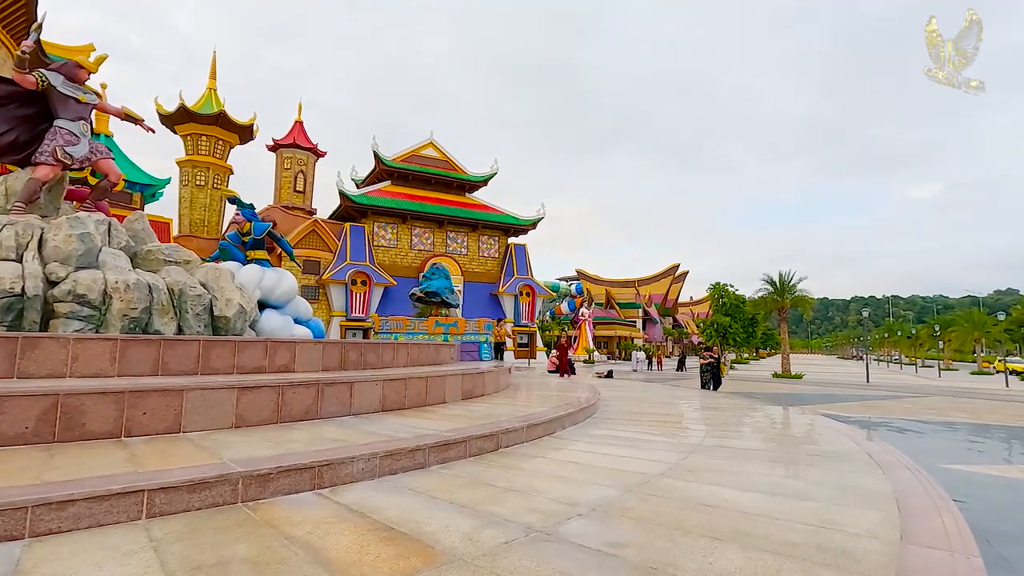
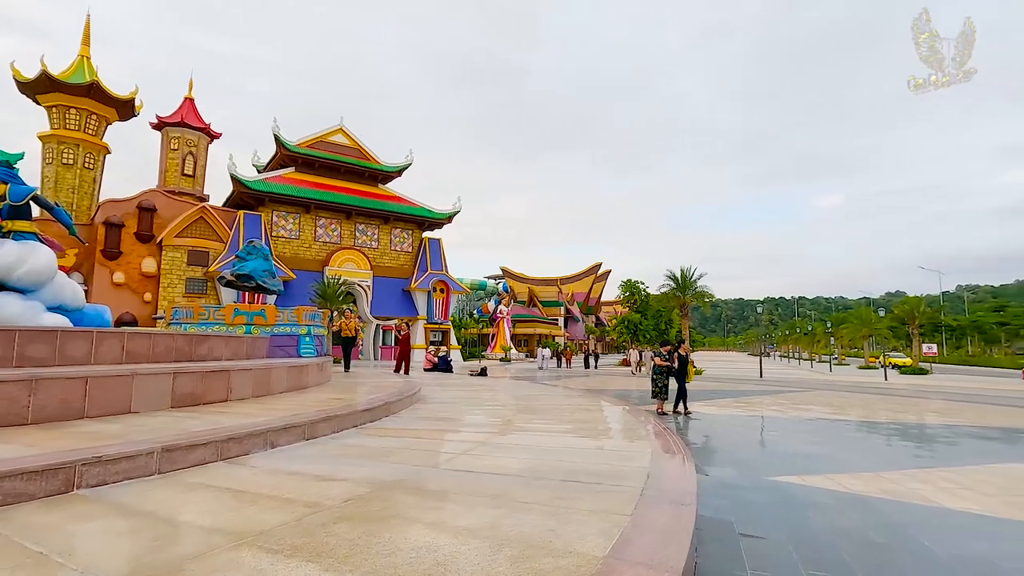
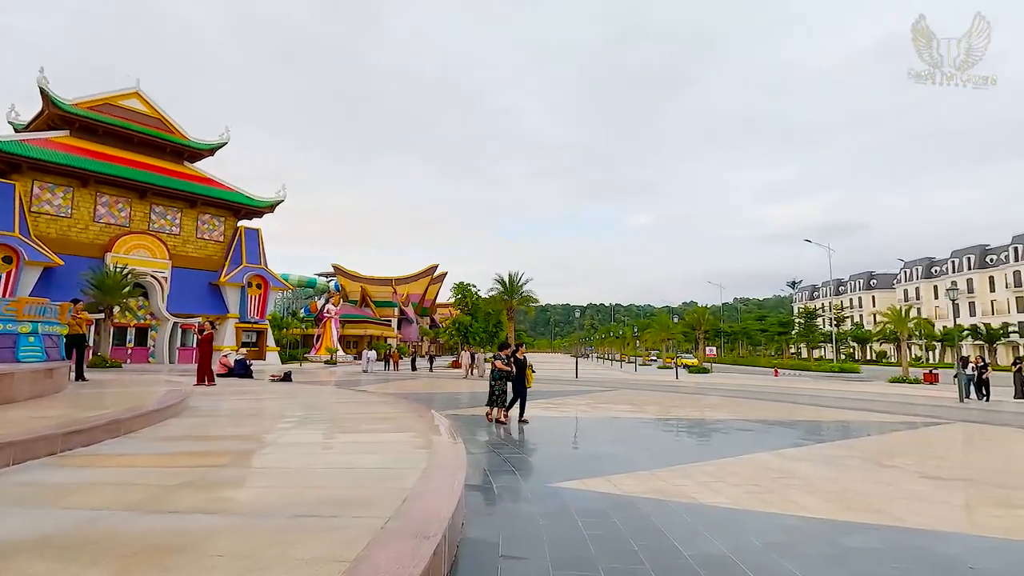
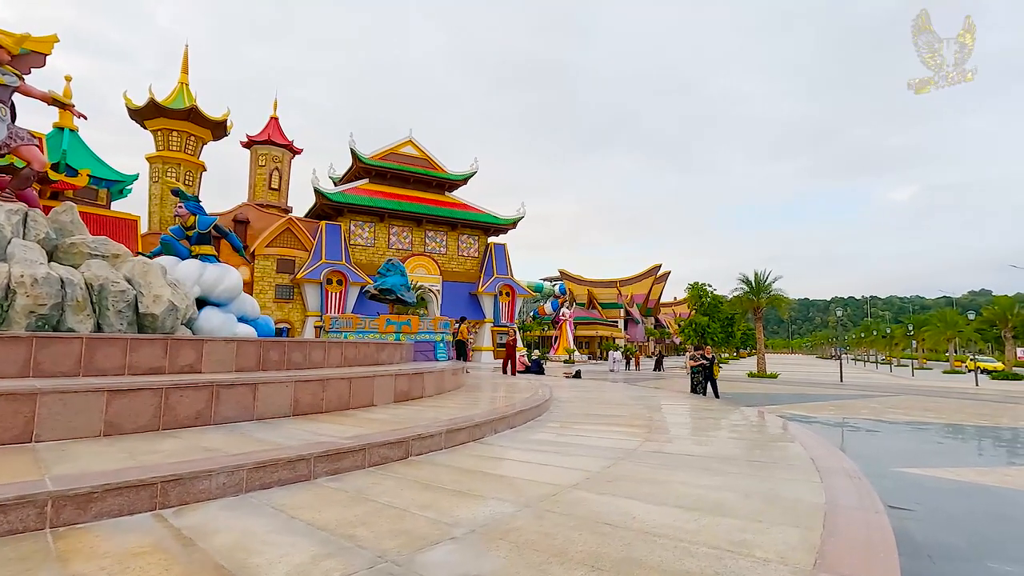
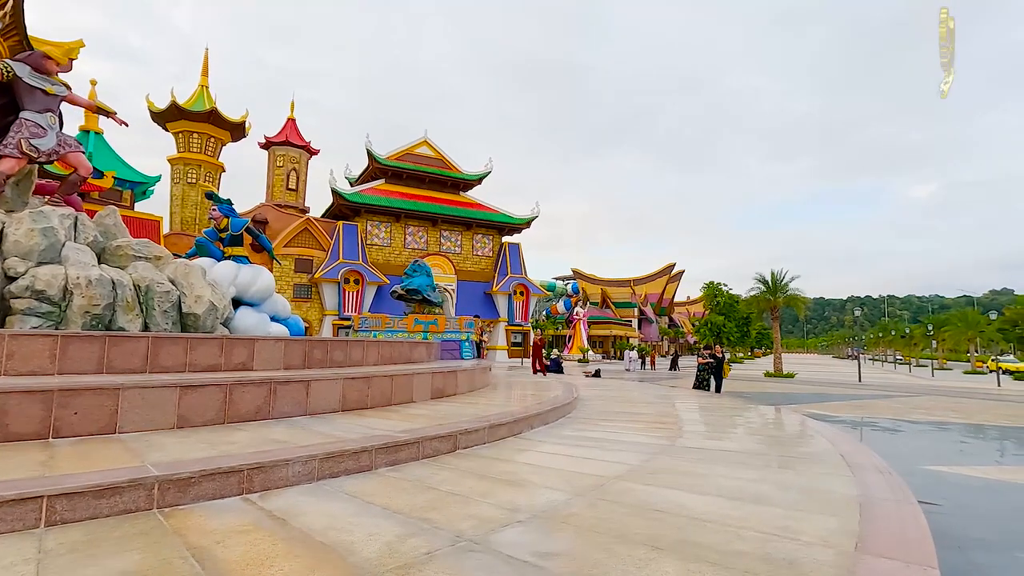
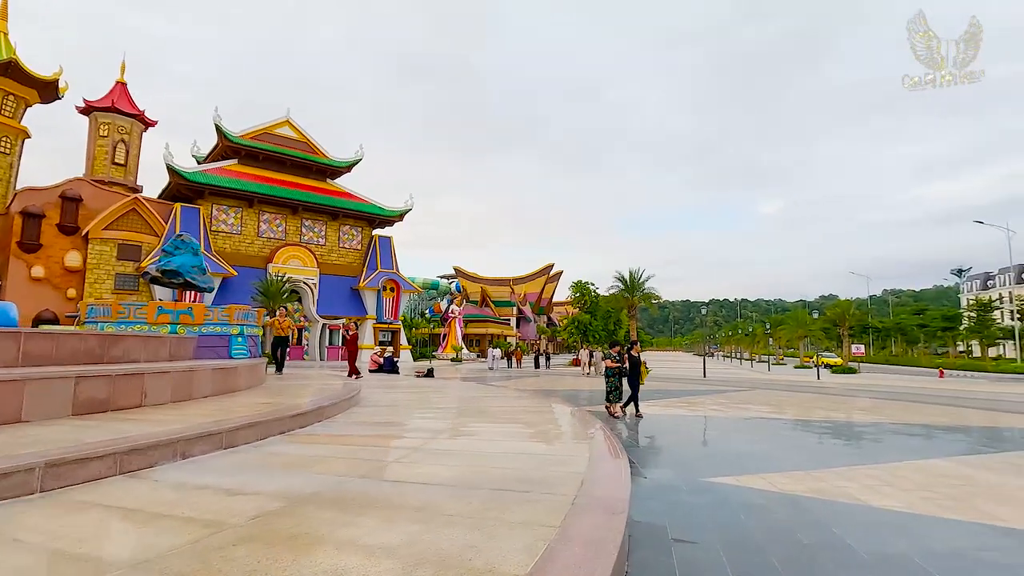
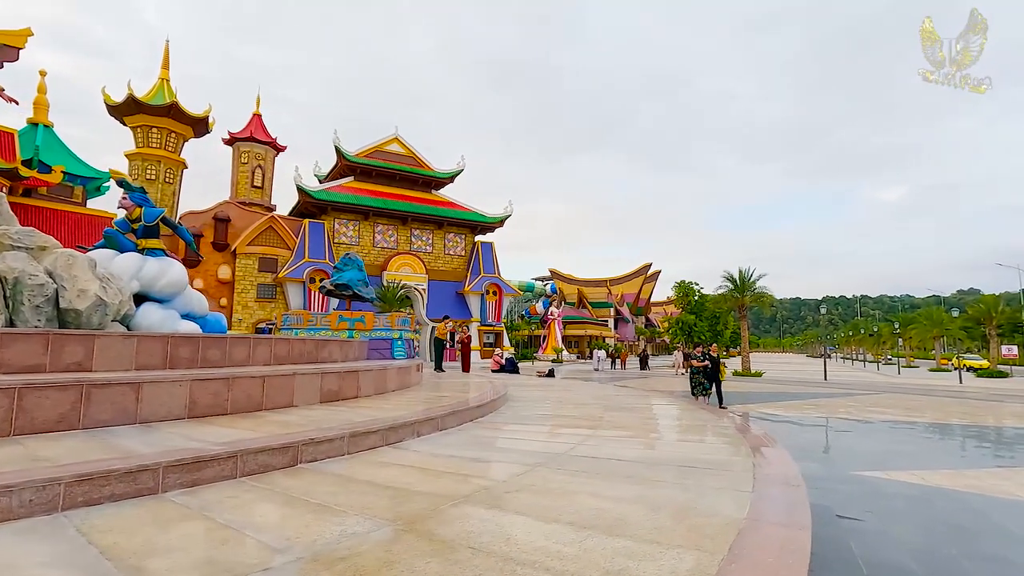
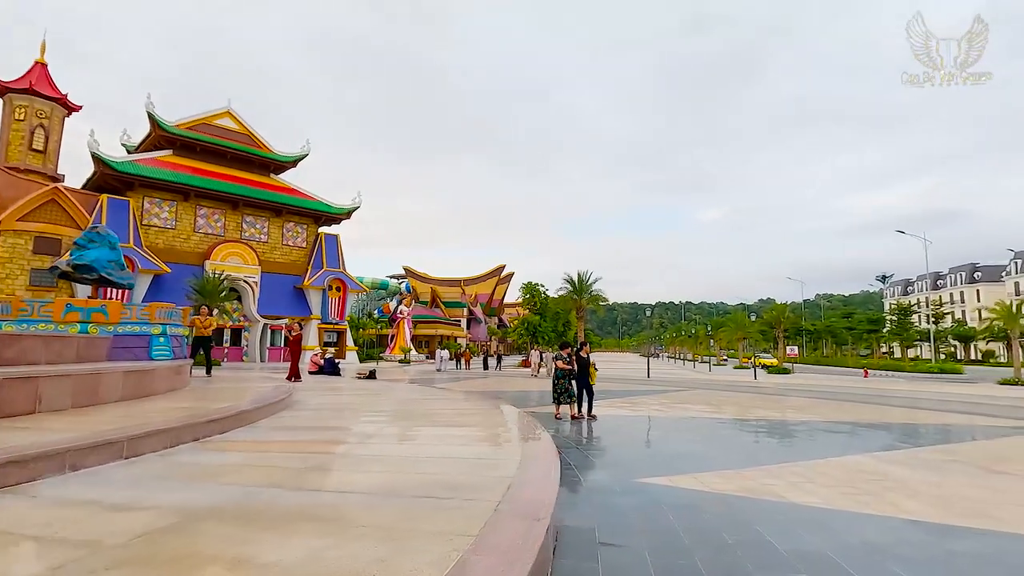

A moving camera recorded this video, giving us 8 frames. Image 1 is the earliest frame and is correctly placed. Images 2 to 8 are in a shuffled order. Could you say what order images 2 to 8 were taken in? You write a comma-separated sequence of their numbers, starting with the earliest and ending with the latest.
5, 4, 7, 2, 6, 8, 3
